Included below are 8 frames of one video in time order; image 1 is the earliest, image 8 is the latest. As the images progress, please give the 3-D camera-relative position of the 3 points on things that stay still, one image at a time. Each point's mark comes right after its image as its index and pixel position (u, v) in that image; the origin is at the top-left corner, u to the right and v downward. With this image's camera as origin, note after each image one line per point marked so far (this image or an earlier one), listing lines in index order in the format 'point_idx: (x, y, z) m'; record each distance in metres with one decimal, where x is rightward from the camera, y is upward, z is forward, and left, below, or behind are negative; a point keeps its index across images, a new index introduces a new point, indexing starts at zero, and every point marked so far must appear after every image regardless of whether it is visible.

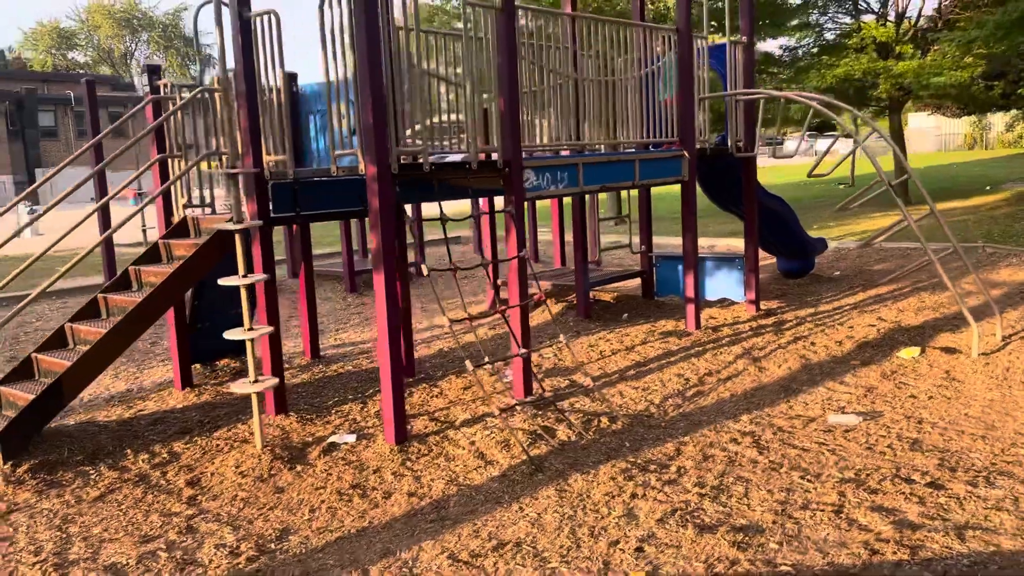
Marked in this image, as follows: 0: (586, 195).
0: (+0.5, +0.6, +5.8) m
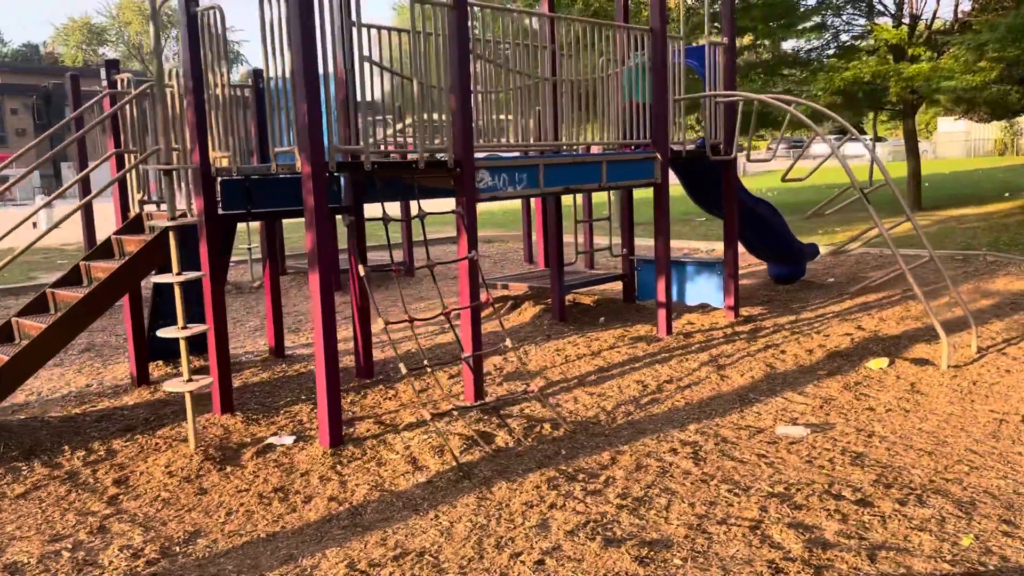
0: (+0.2, +0.6, +5.7) m
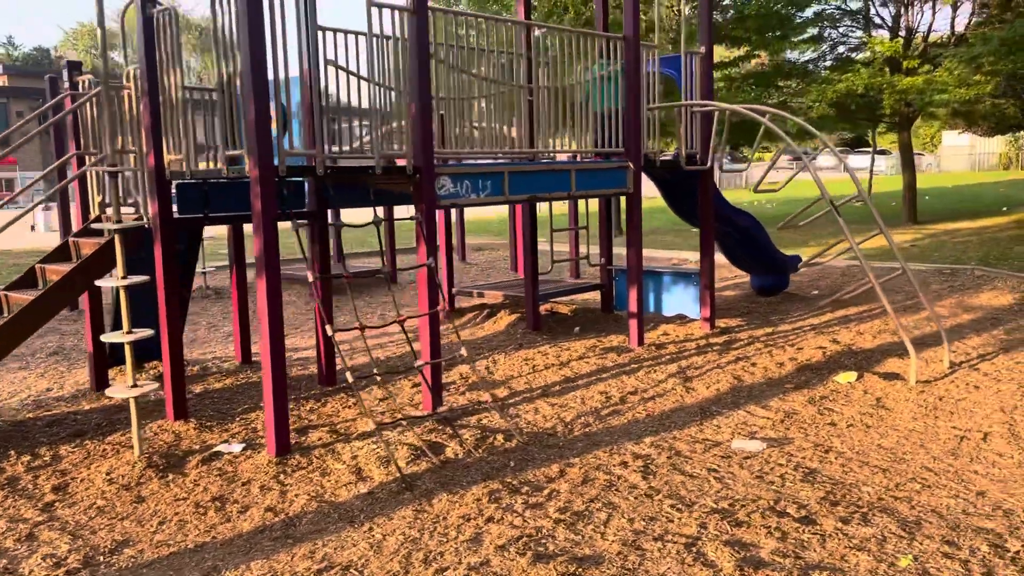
0: (0.0, +0.6, +5.6) m
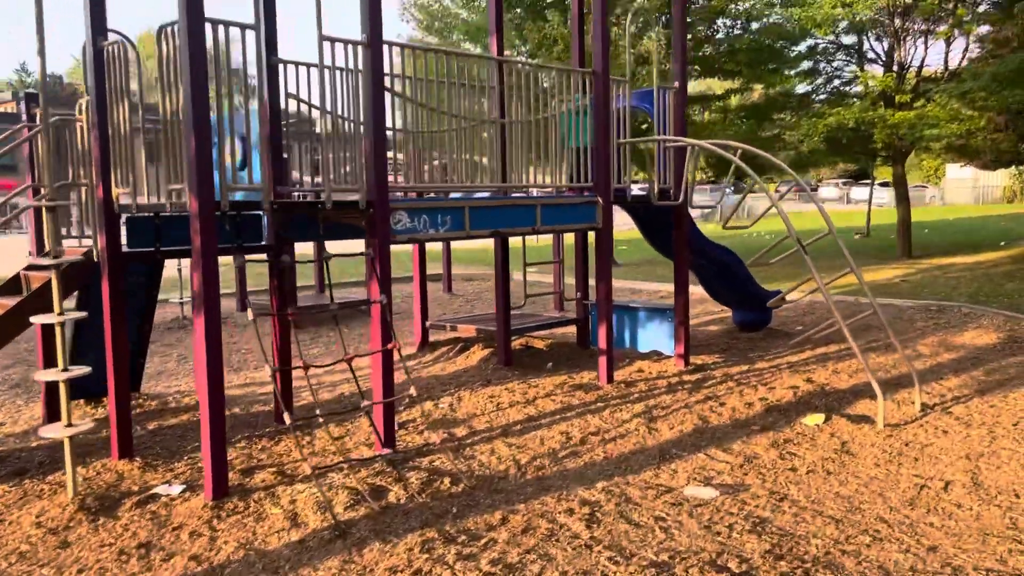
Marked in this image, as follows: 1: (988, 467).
0: (-0.3, +0.3, +5.5) m
1: (+2.5, -1.0, +4.5) m
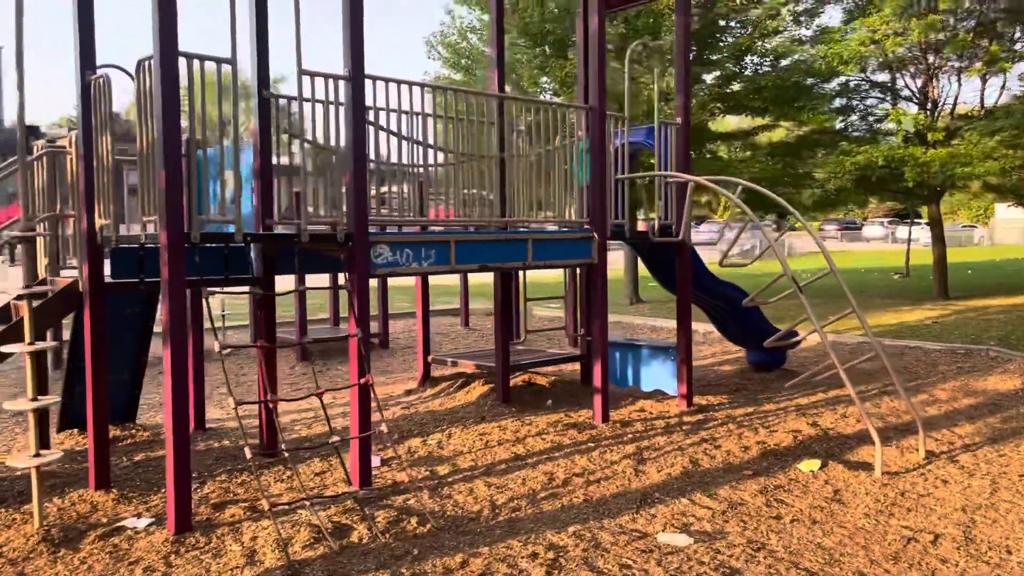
0: (-0.3, +0.1, +5.5) m
1: (+2.4, -1.2, +4.3) m
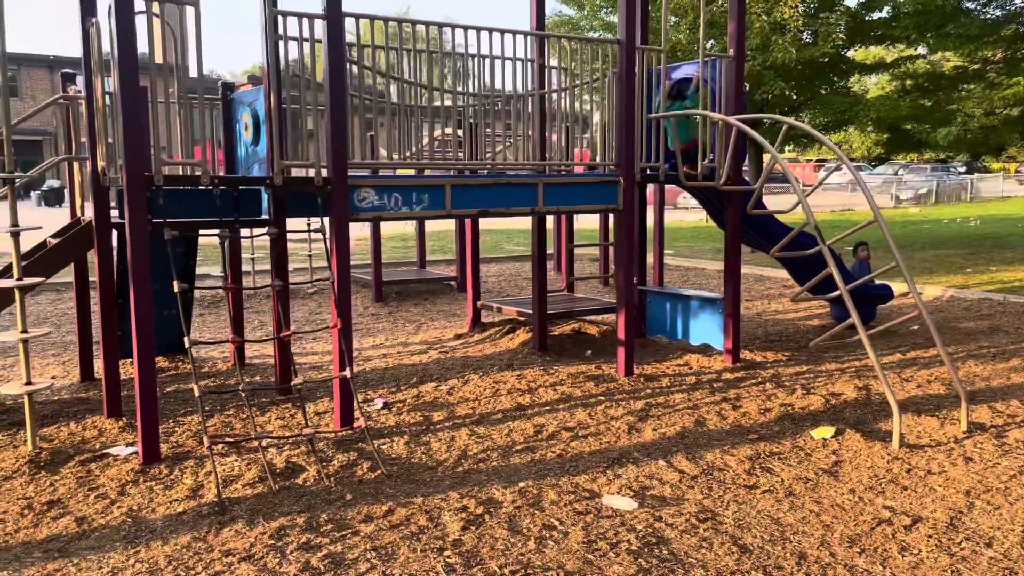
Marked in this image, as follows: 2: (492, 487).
0: (-0.3, +0.4, +5.3) m
1: (+2.1, -1.0, +3.7) m
2: (-0.1, -1.0, +4.1) m
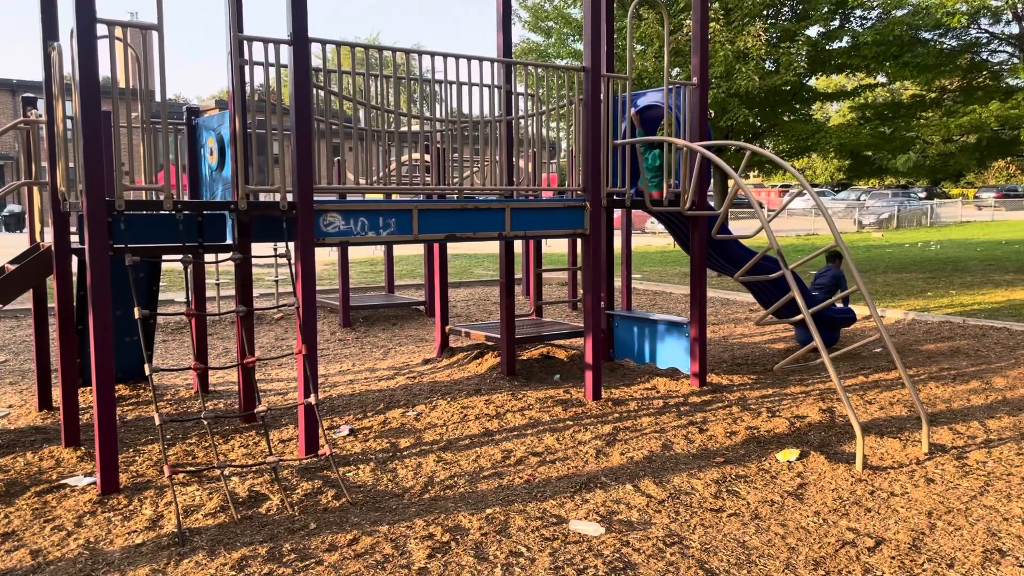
0: (-0.5, +0.3, +5.3) m
1: (+1.9, -1.1, +3.8) m
2: (-0.3, -1.1, +4.0) m
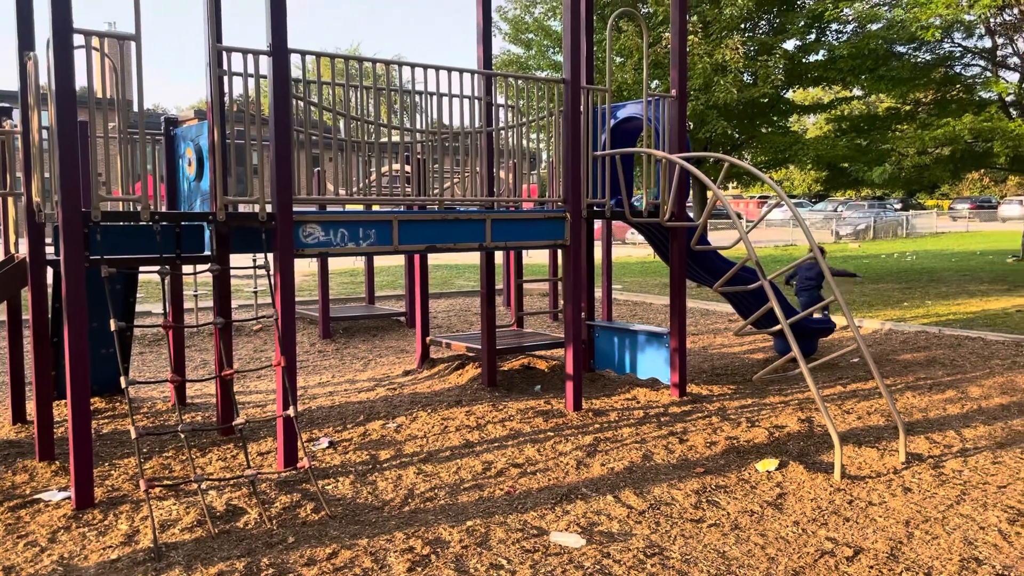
0: (-0.7, +0.2, +5.3) m
1: (+1.9, -1.1, +3.8) m
2: (-0.3, -1.1, +4.0) m
